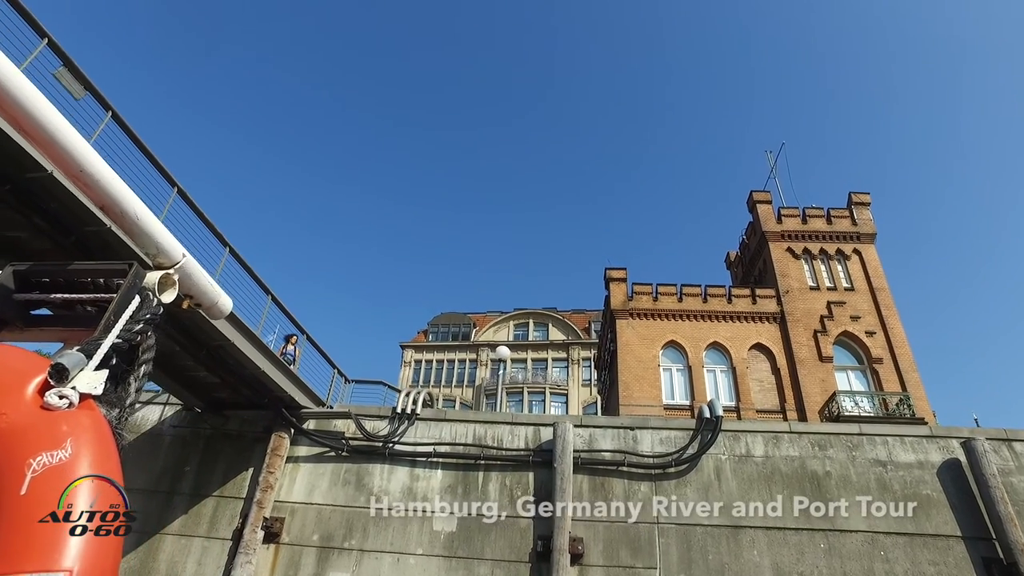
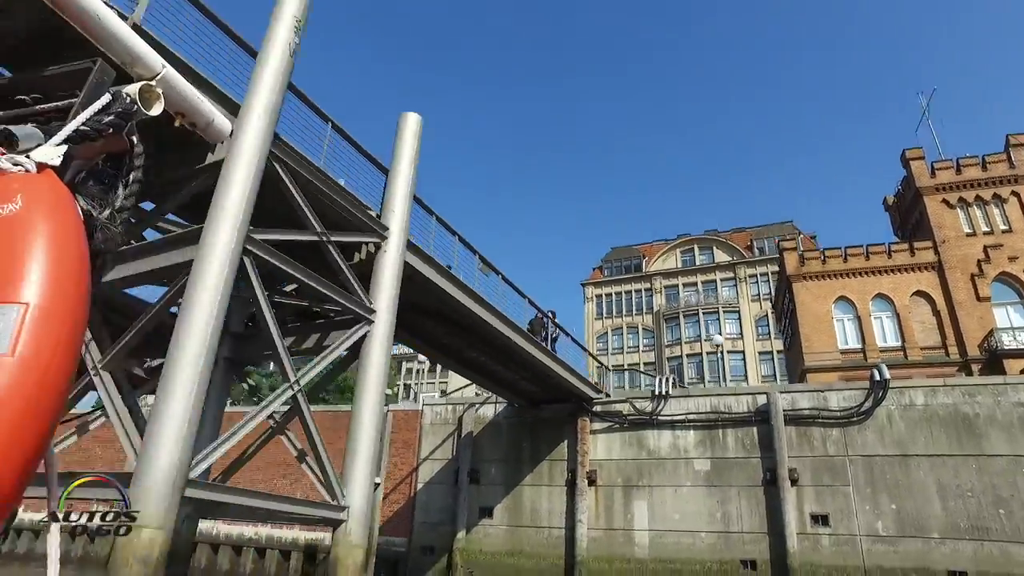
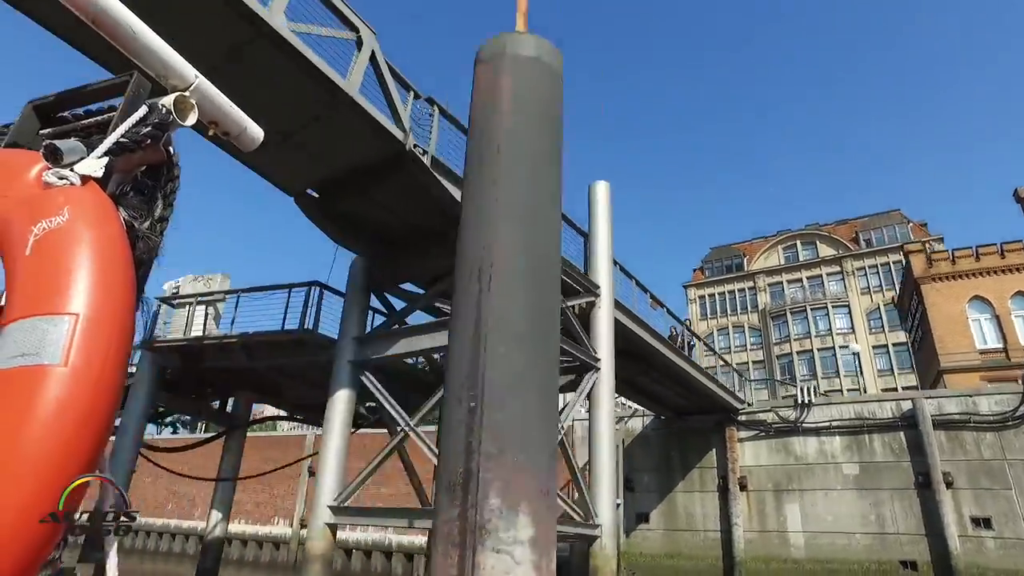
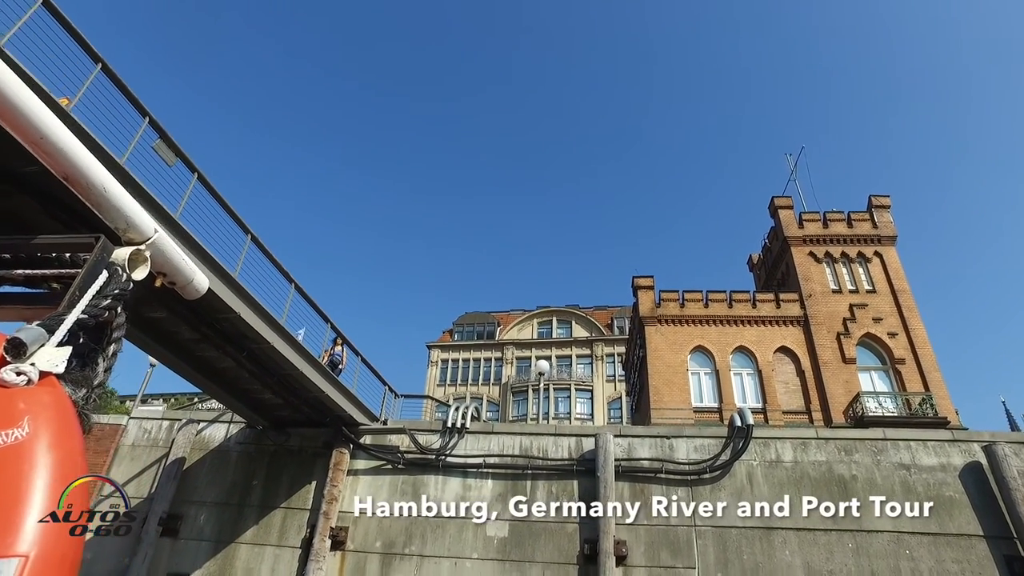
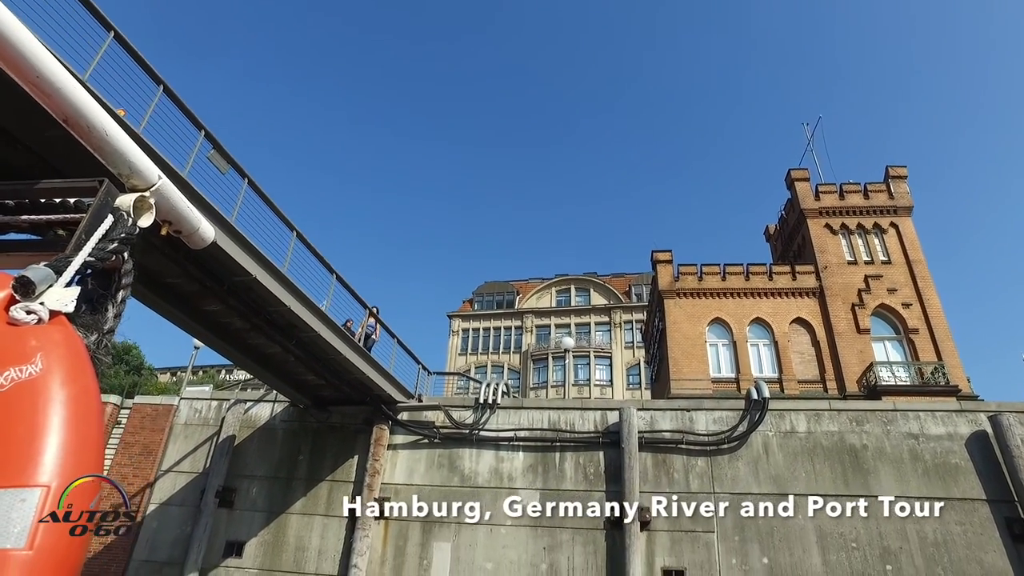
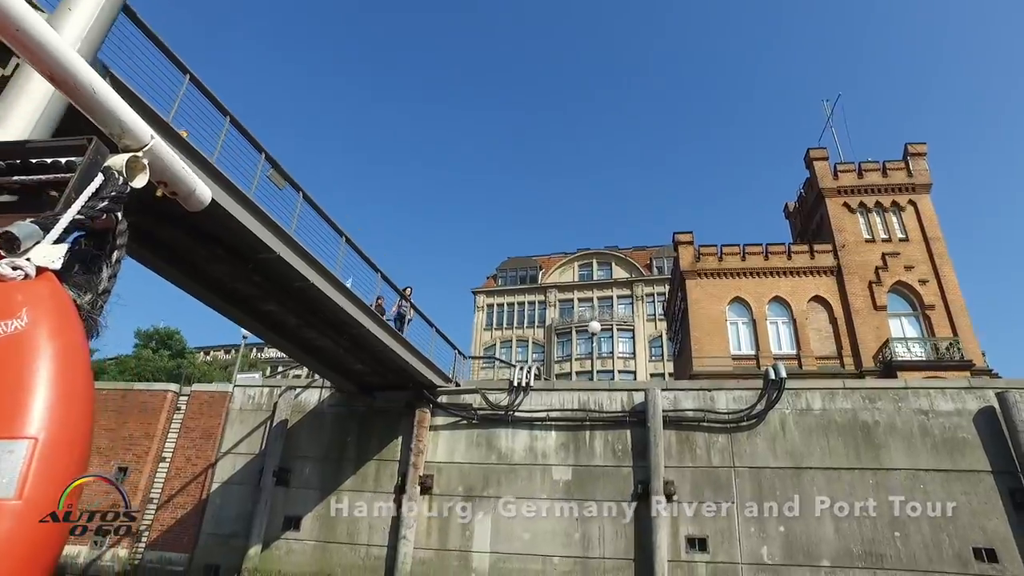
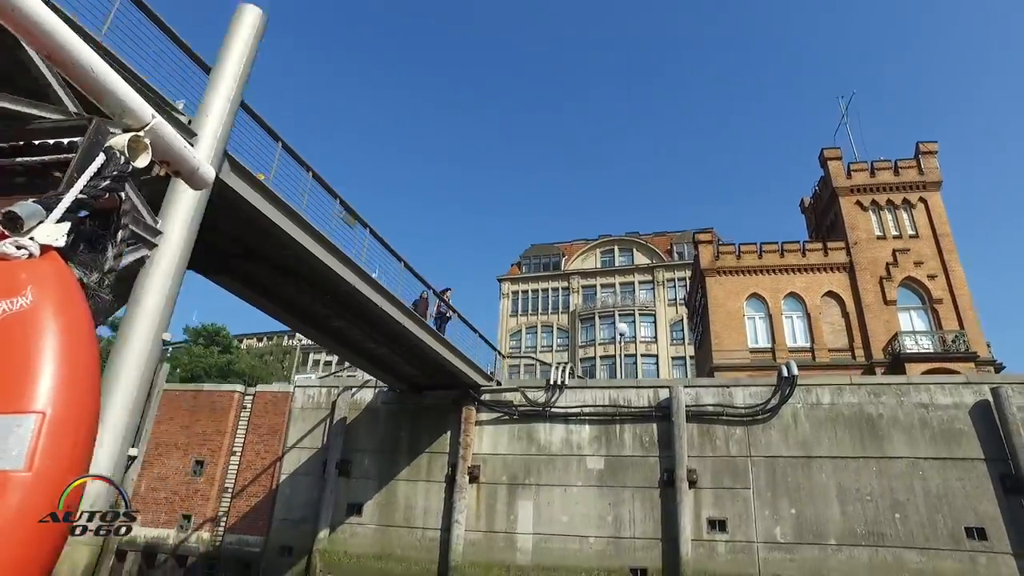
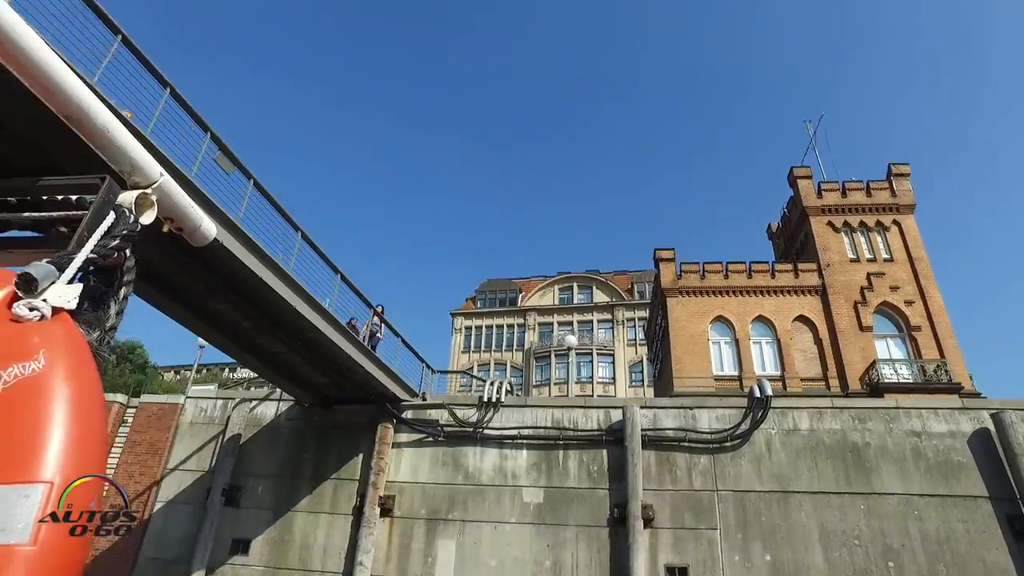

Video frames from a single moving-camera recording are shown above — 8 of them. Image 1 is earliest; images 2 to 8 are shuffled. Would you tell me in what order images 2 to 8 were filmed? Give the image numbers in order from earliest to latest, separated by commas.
4, 5, 6, 8, 7, 2, 3
